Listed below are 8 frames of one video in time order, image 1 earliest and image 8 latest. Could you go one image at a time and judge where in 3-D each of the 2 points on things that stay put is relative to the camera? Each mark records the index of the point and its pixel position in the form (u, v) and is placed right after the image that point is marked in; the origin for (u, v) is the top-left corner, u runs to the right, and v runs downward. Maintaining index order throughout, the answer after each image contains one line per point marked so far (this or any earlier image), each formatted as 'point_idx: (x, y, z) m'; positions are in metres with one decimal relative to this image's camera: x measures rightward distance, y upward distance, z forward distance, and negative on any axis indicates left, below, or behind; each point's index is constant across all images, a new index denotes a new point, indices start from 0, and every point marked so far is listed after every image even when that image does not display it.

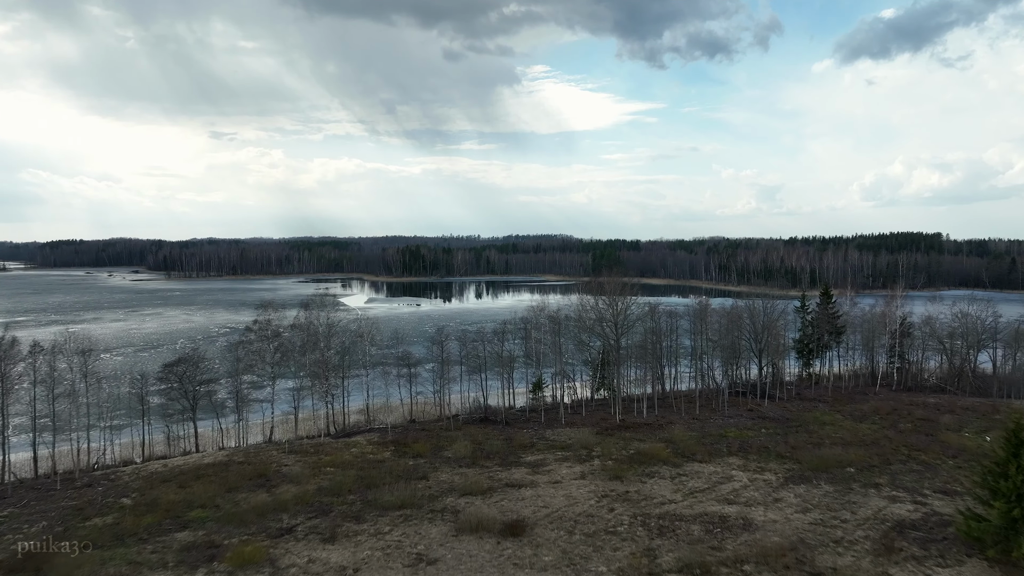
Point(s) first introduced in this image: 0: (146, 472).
0: (-10.0, -5.0, +19.5) m
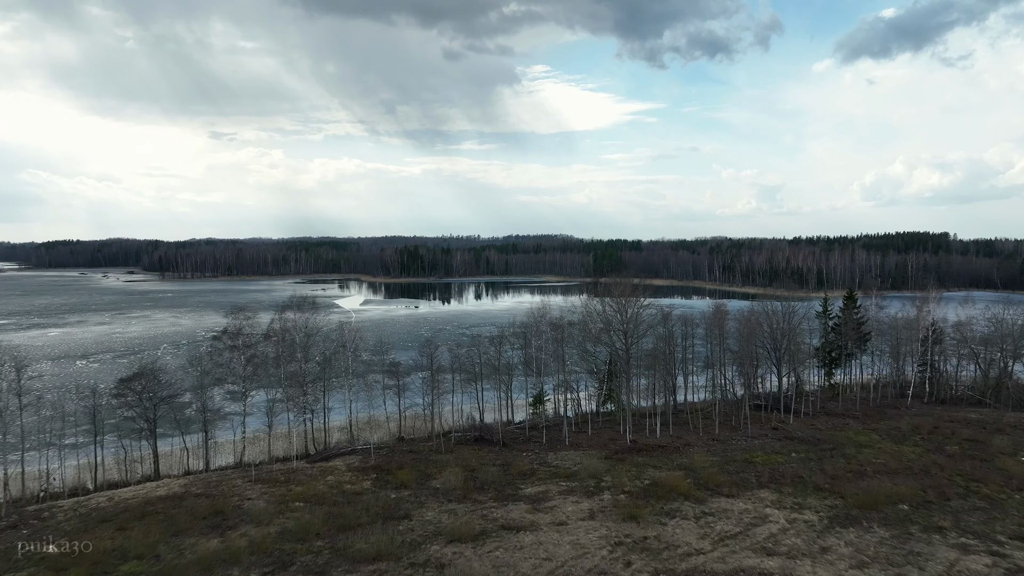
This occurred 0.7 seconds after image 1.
0: (-10.1, -5.2, +17.0) m
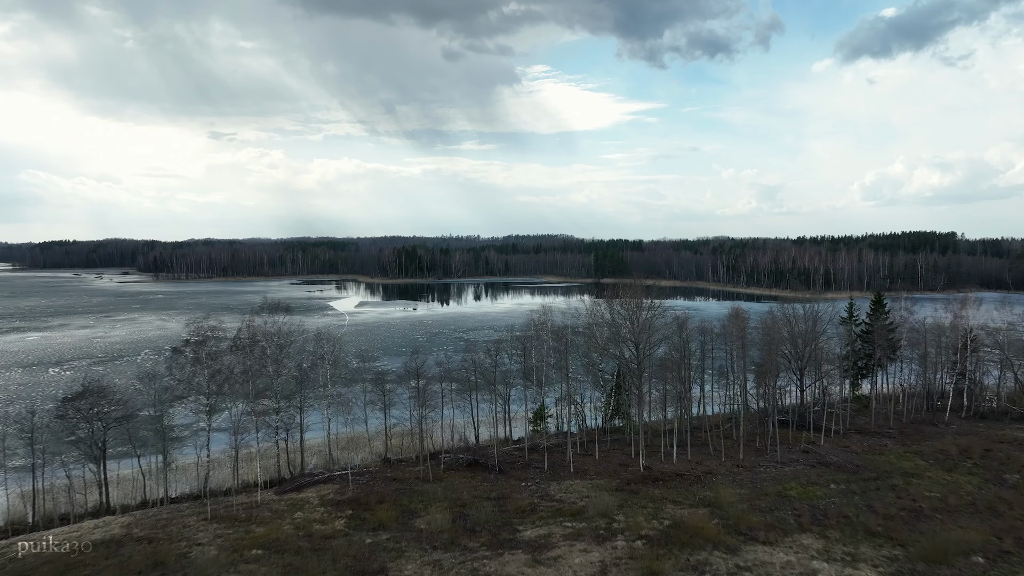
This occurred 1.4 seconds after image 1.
0: (-10.2, -5.3, +14.4) m
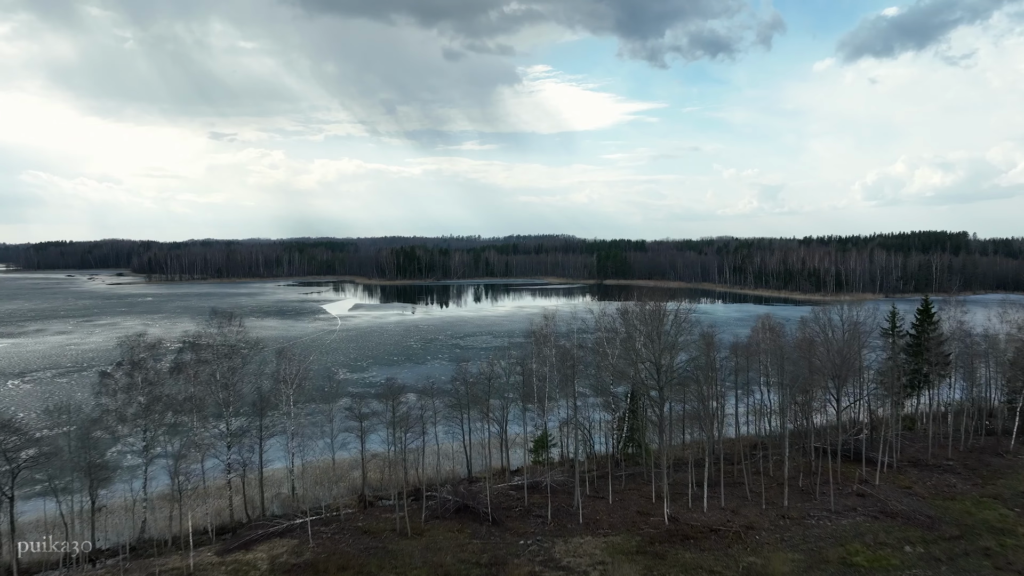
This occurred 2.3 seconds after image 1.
0: (-10.2, -5.6, +11.0) m
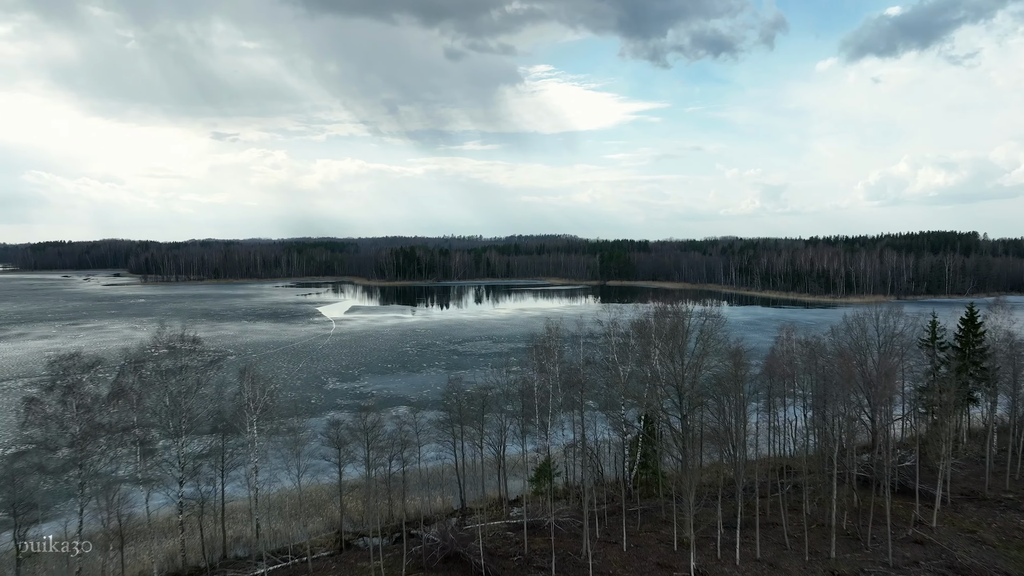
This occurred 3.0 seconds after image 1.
0: (-10.3, -5.8, +8.5) m
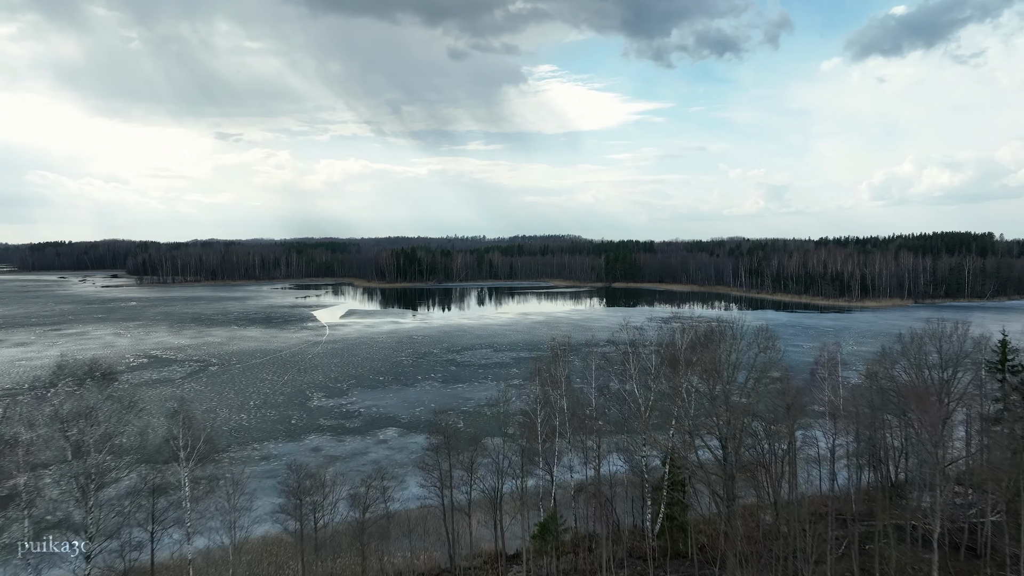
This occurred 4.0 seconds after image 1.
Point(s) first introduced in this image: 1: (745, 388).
0: (-10.4, -6.2, +5.2) m
1: (+6.1, -2.3, +18.8) m
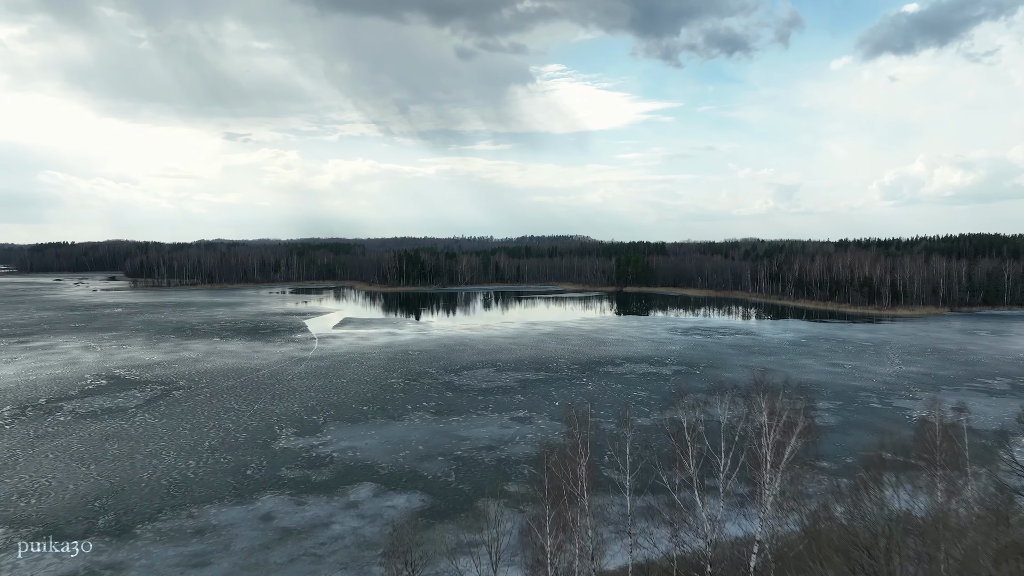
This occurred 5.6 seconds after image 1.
0: (-10.6, -7.0, -0.3) m
1: (+6.0, -3.1, +13.1) m
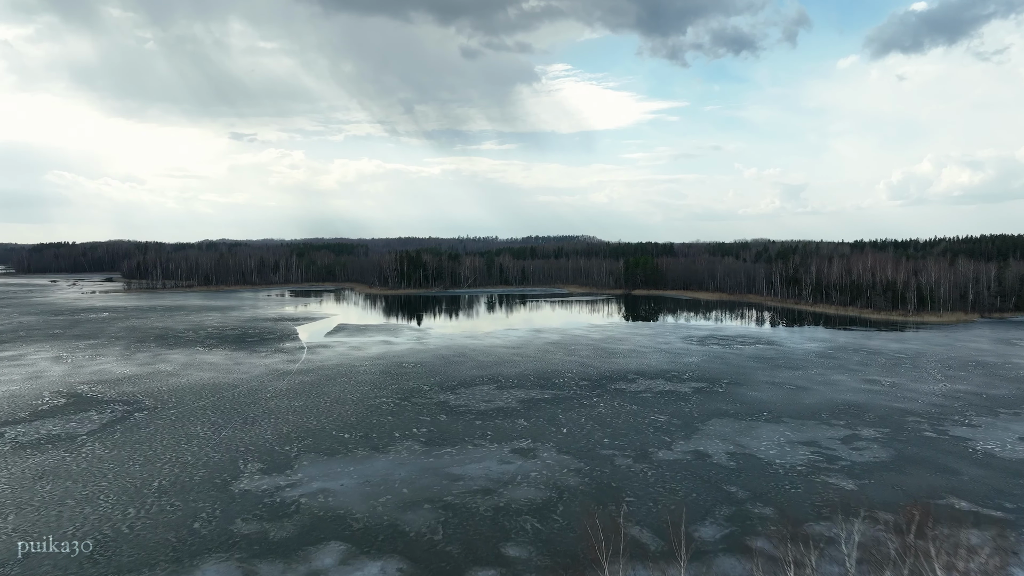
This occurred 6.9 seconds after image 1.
0: (-10.8, -7.5, -4.7) m
1: (+5.9, -3.6, +8.6) m
